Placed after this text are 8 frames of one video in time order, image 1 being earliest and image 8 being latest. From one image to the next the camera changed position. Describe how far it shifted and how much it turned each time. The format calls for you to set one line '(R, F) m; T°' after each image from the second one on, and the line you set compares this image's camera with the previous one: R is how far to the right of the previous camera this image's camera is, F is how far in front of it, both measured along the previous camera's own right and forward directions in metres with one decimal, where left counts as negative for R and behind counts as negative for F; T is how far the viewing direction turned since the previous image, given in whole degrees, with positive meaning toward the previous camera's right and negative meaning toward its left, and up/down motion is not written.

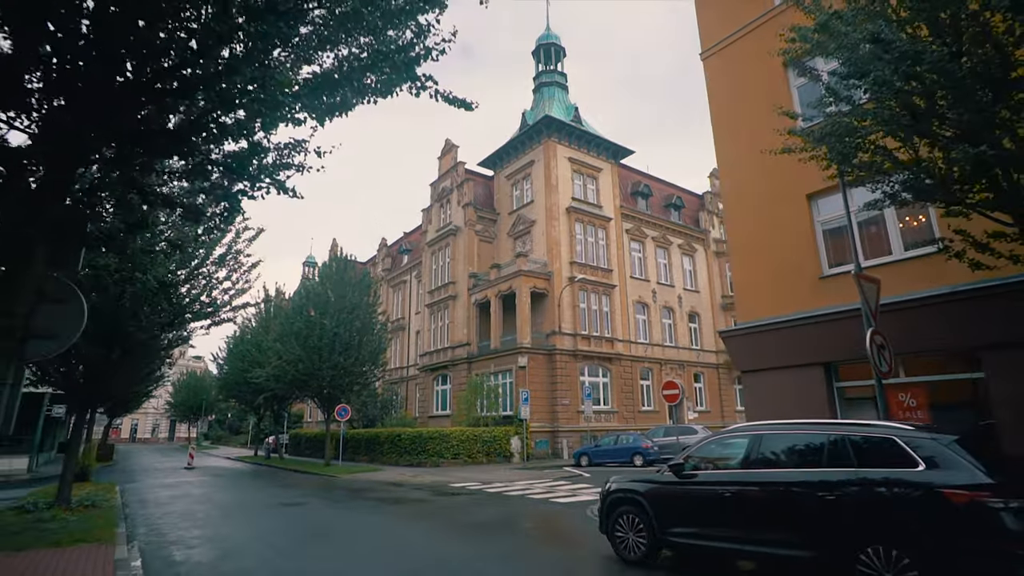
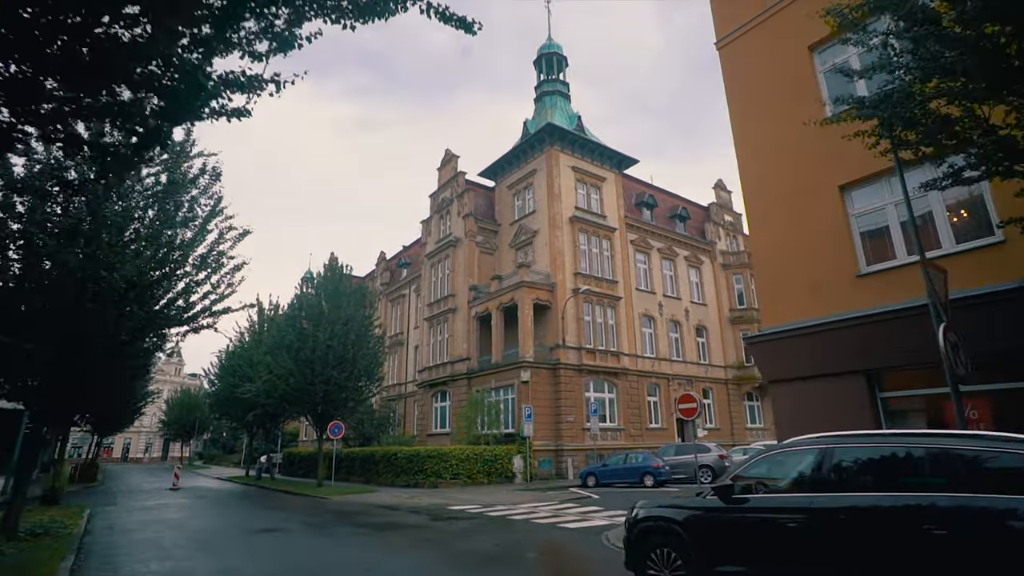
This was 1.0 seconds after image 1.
(-0.1, +1.0) m; 0°
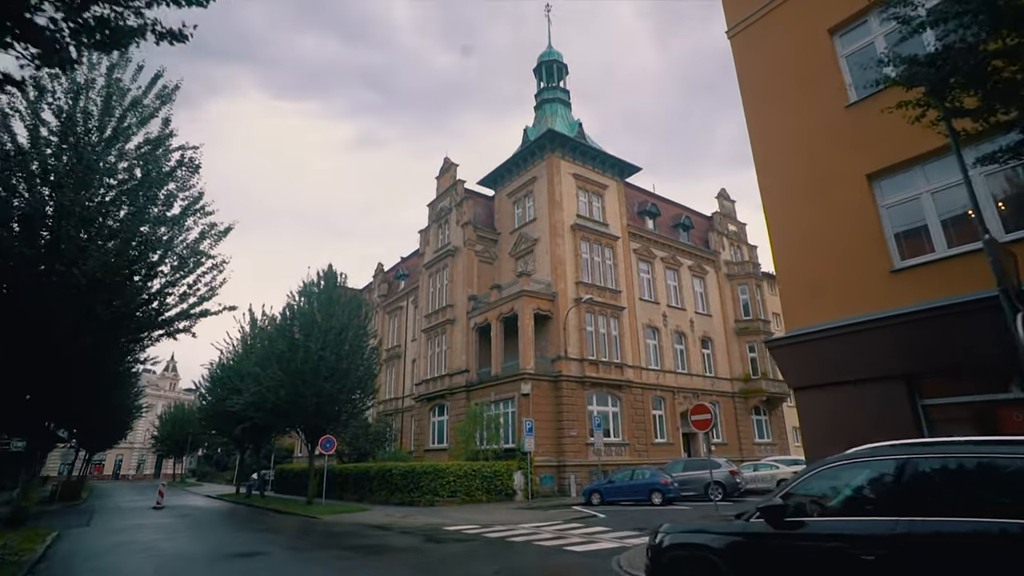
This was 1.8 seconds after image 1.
(0.0, +0.9) m; 0°
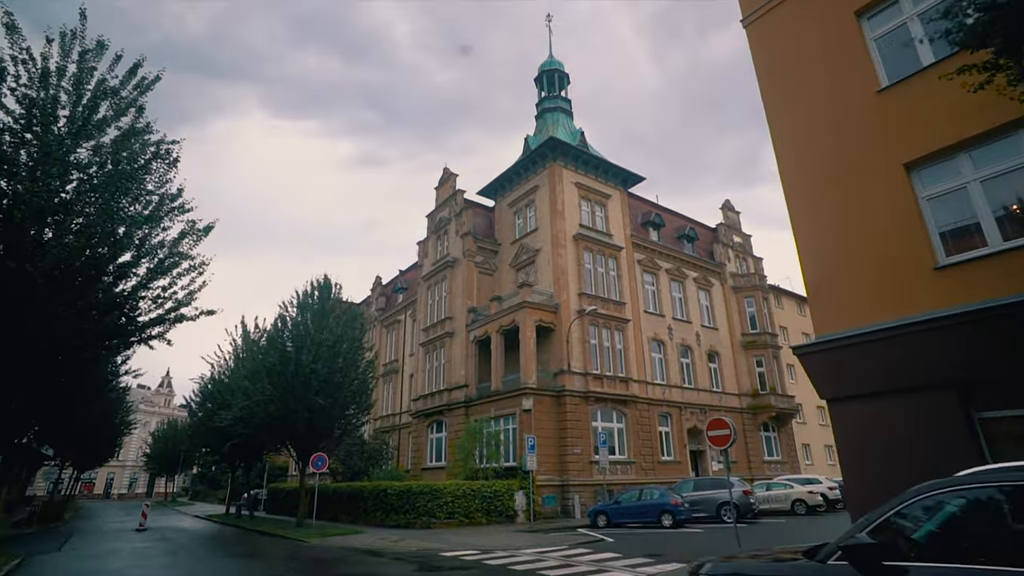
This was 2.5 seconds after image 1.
(-0.1, +0.9) m; 0°
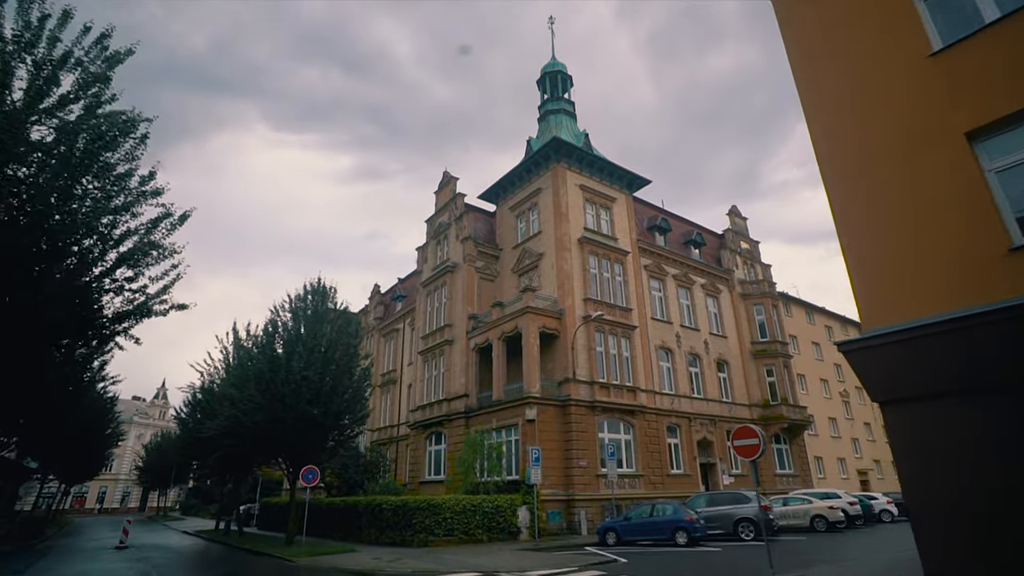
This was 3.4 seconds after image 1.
(-0.1, +1.0) m; 0°
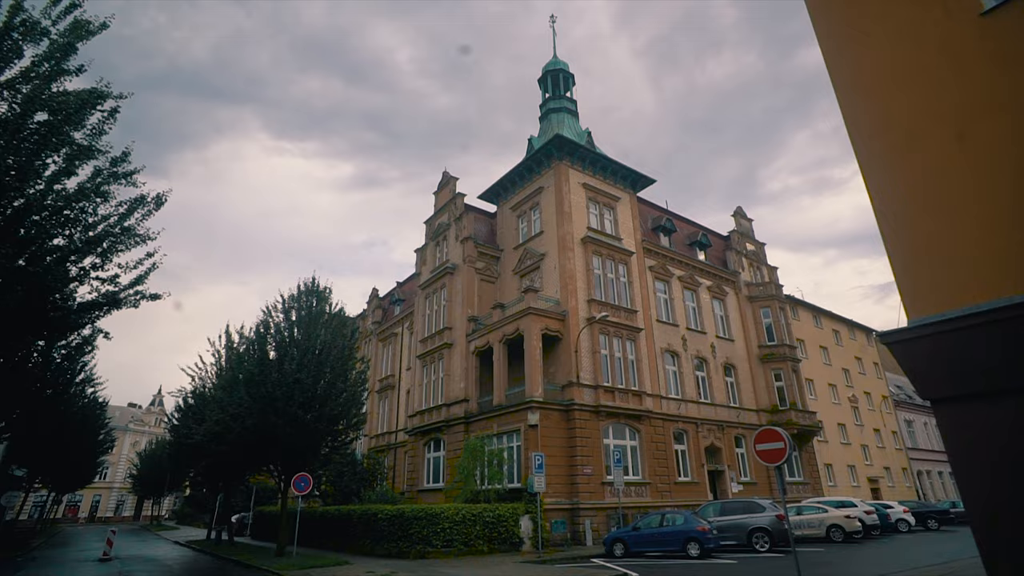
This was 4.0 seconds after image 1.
(-0.1, +0.8) m; 0°
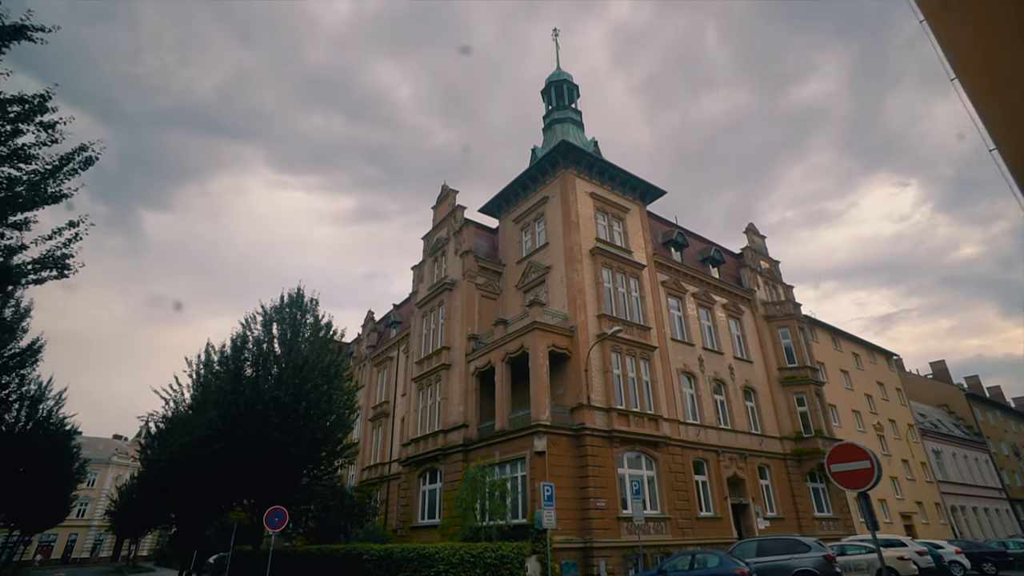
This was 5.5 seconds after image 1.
(-0.2, +1.9) m; 0°
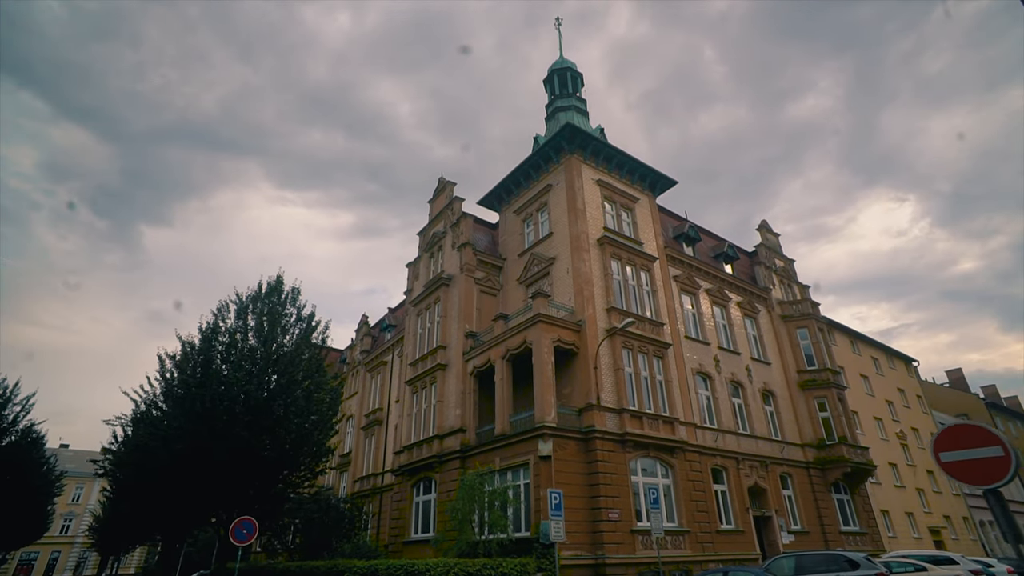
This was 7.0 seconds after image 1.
(-0.1, +1.8) m; 0°
